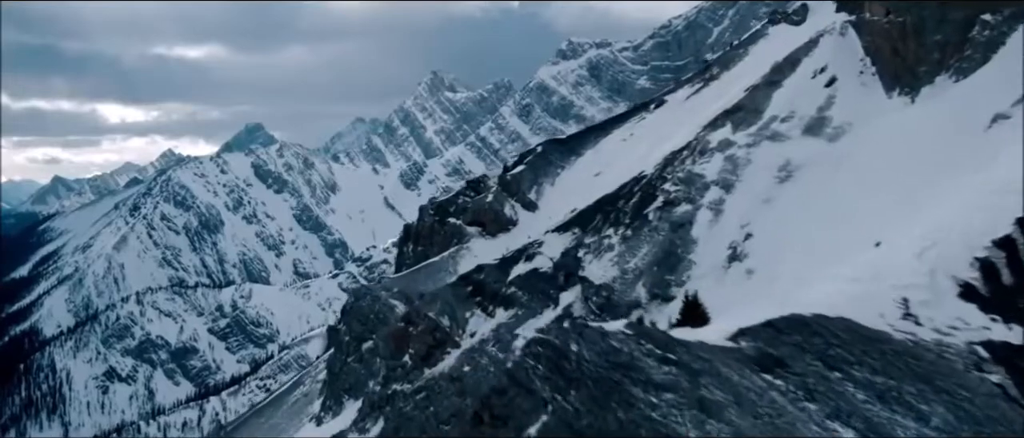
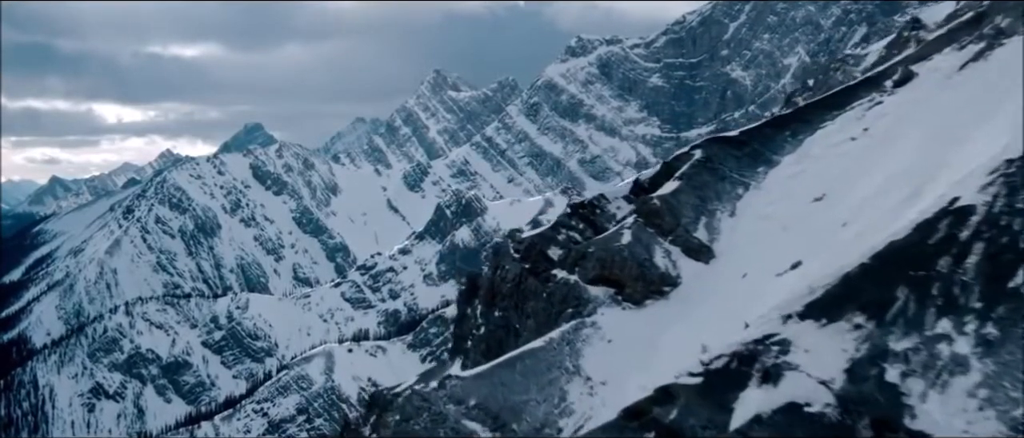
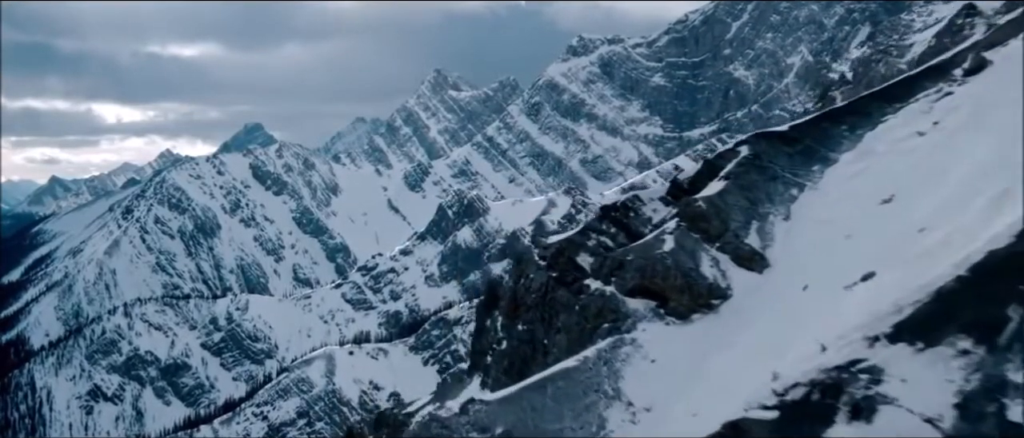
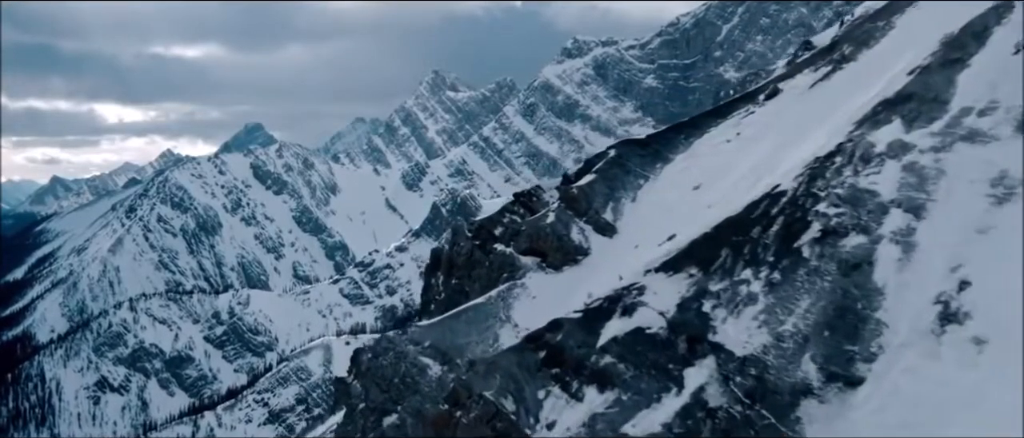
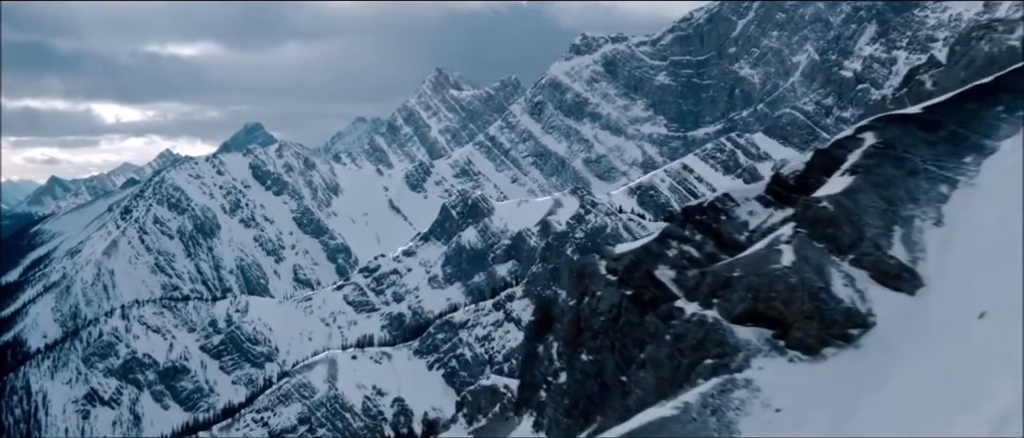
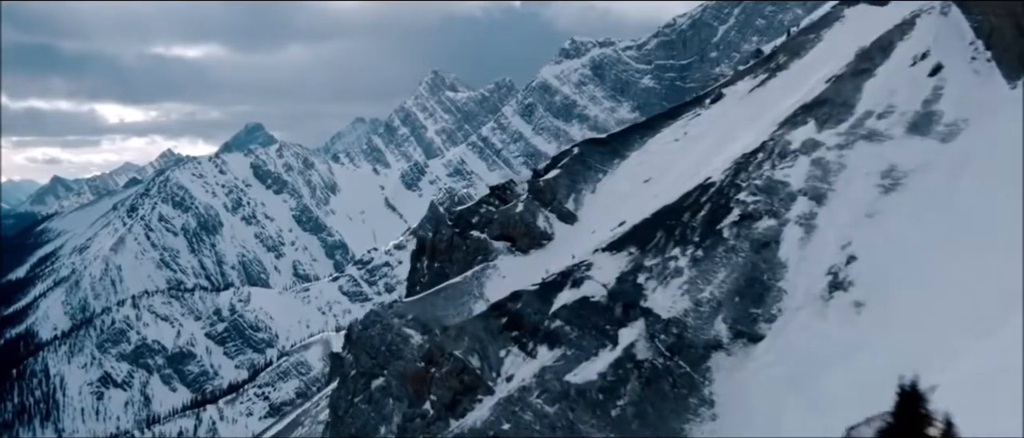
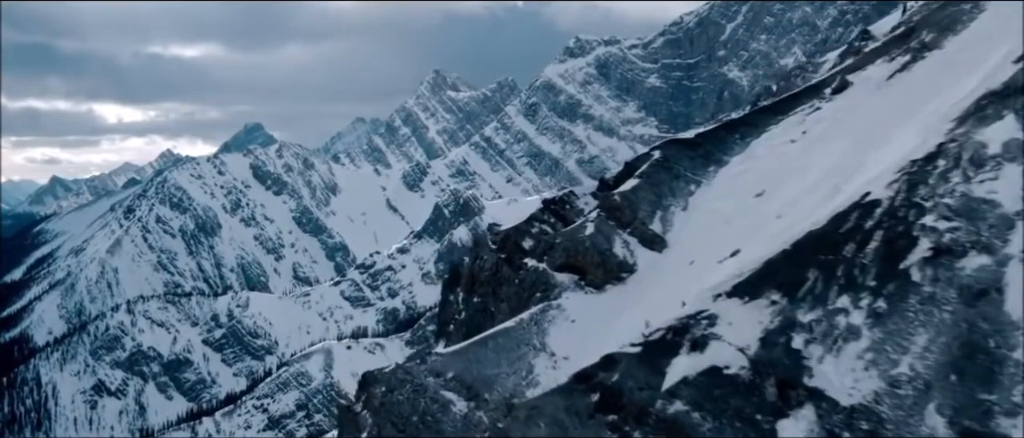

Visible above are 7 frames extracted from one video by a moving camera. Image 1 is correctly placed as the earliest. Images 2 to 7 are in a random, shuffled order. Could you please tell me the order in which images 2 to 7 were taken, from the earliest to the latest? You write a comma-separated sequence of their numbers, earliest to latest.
6, 4, 7, 2, 3, 5
